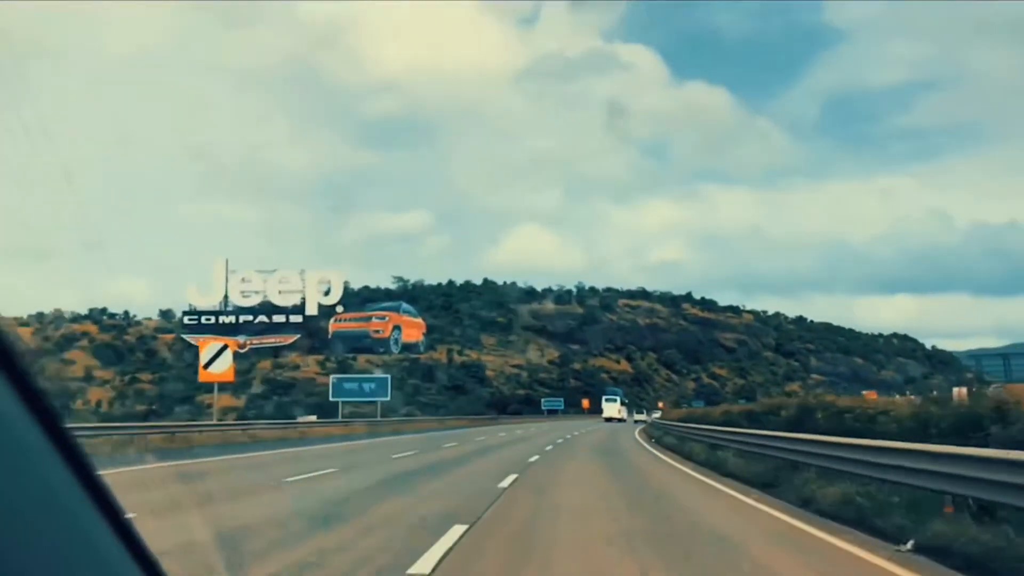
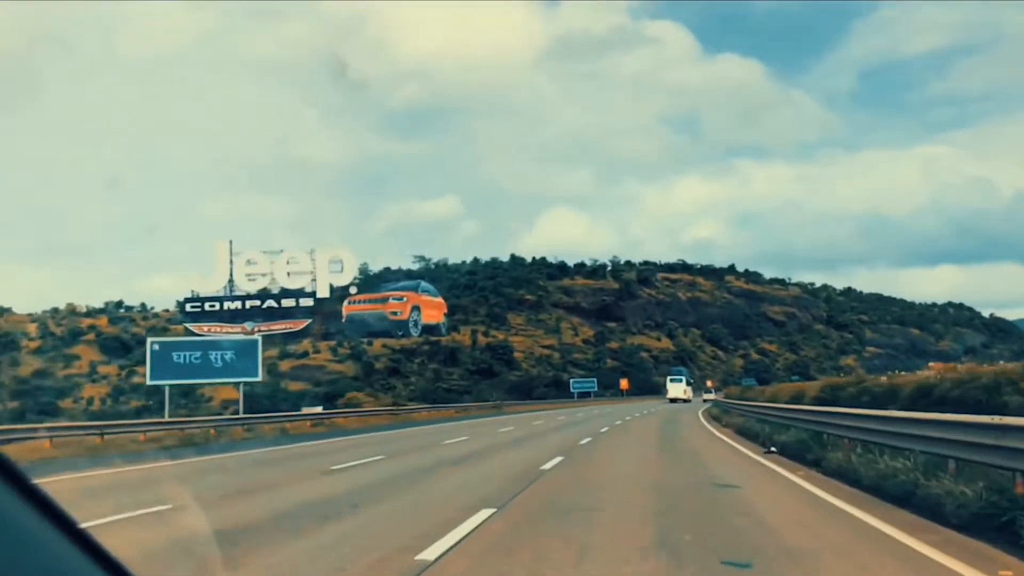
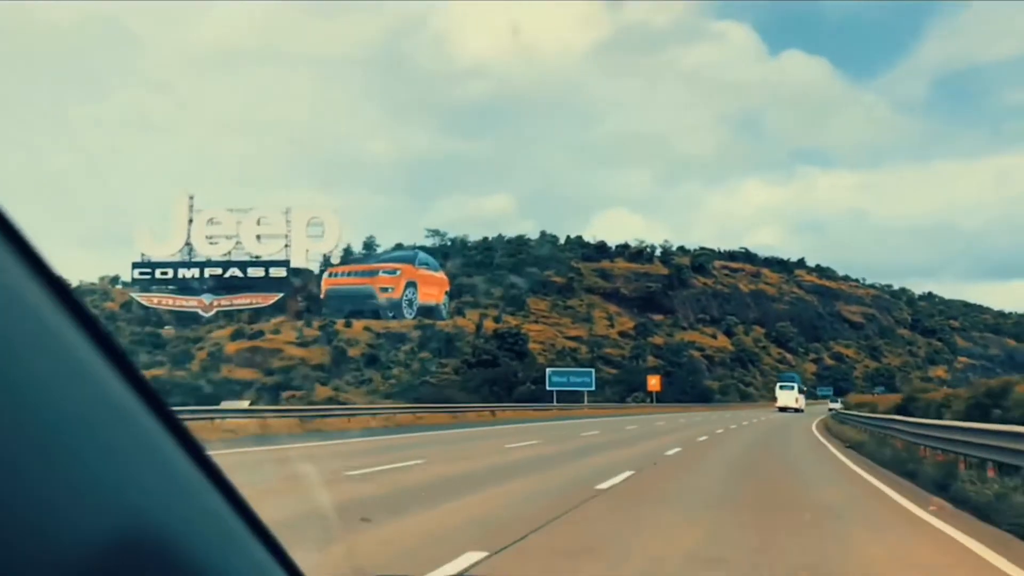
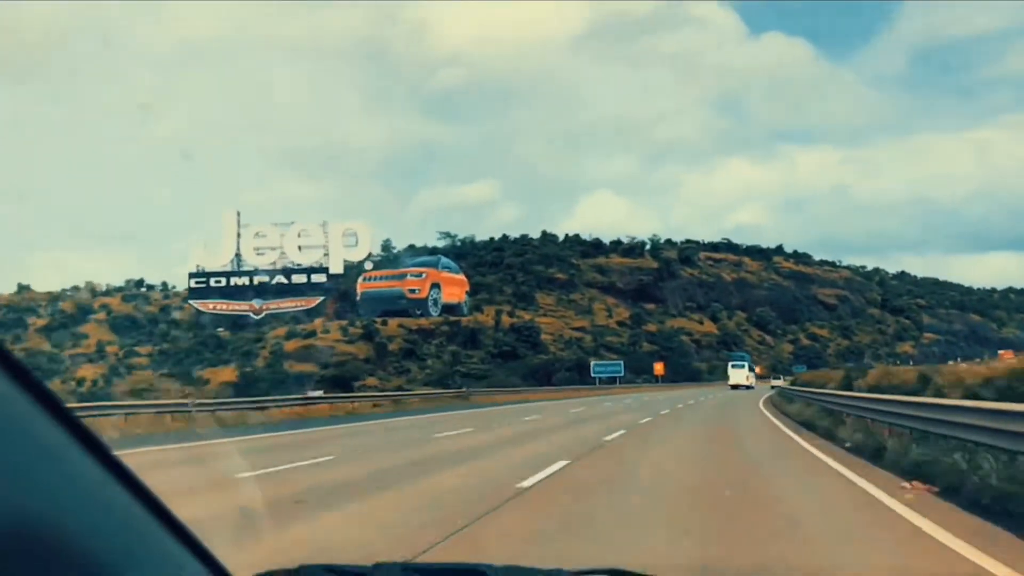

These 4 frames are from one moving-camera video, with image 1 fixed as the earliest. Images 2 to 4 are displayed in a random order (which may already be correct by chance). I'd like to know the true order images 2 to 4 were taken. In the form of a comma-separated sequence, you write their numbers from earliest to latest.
2, 4, 3
